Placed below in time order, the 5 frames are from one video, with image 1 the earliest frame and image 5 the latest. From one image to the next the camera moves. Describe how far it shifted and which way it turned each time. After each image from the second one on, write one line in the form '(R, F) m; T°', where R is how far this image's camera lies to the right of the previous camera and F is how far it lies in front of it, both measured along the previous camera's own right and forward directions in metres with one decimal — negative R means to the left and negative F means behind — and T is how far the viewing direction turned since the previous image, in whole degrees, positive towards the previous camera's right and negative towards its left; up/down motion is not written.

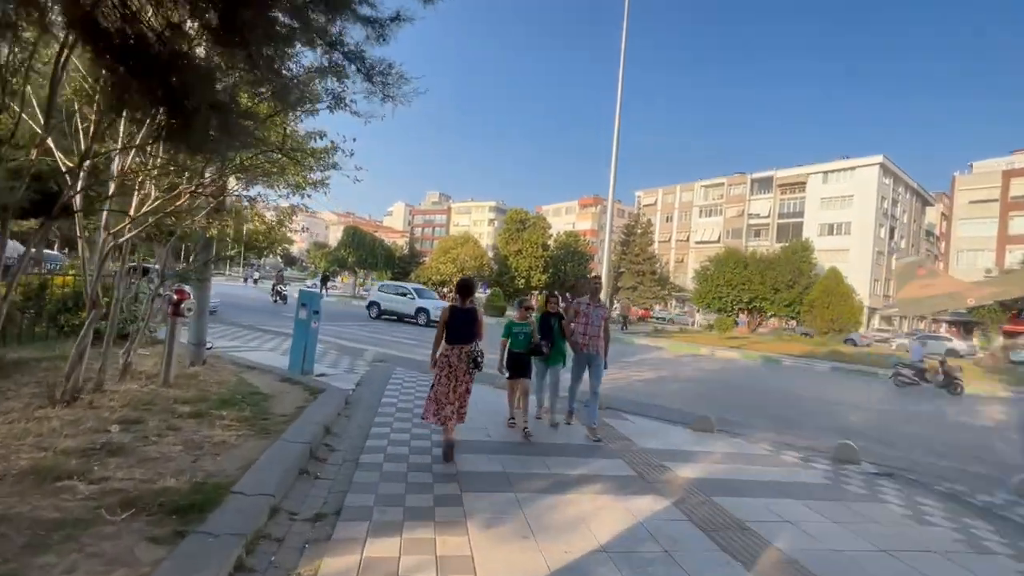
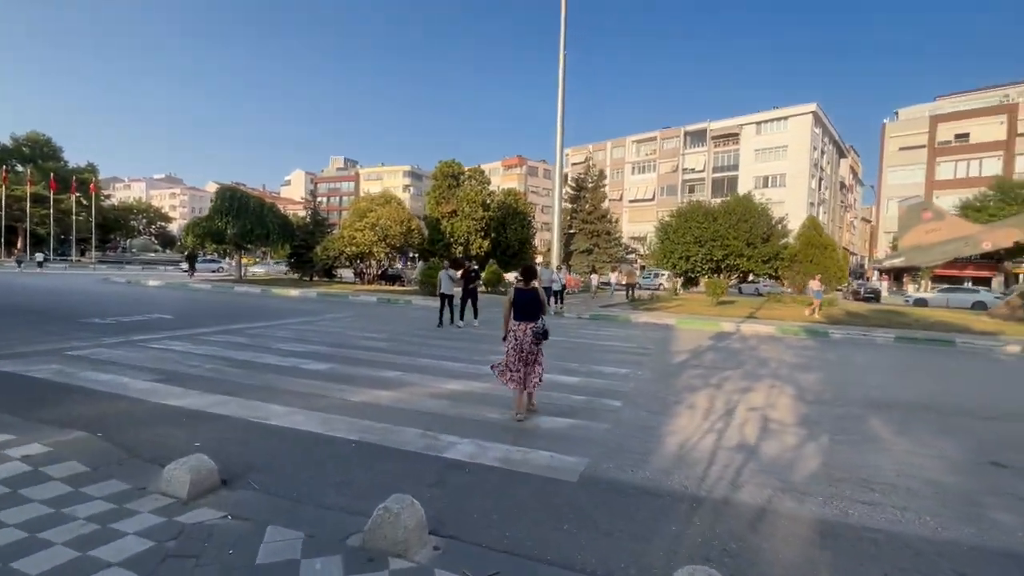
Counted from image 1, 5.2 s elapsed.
(-1.5, +7.7) m; +10°
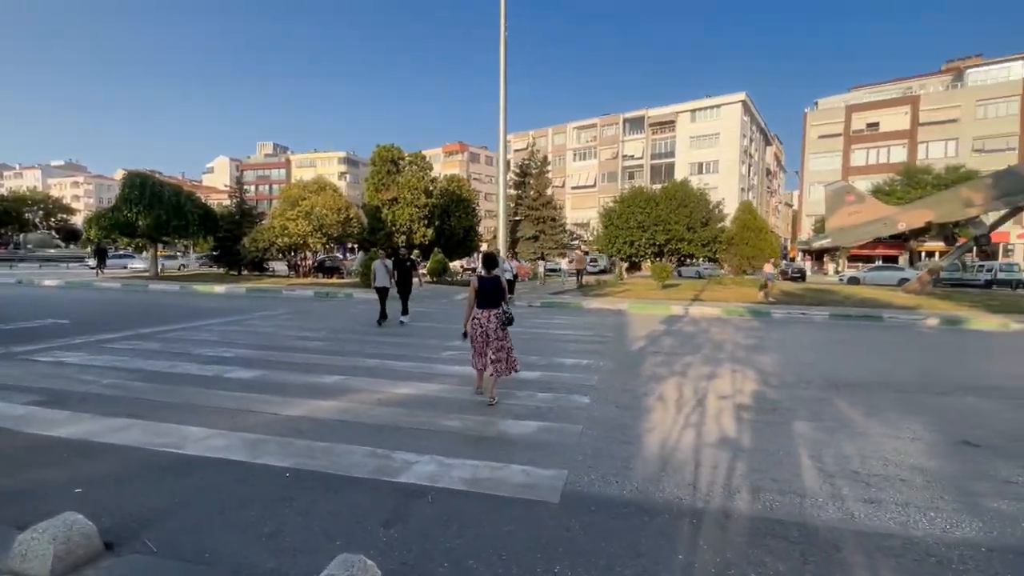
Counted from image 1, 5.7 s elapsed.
(-0.2, +0.7) m; +7°
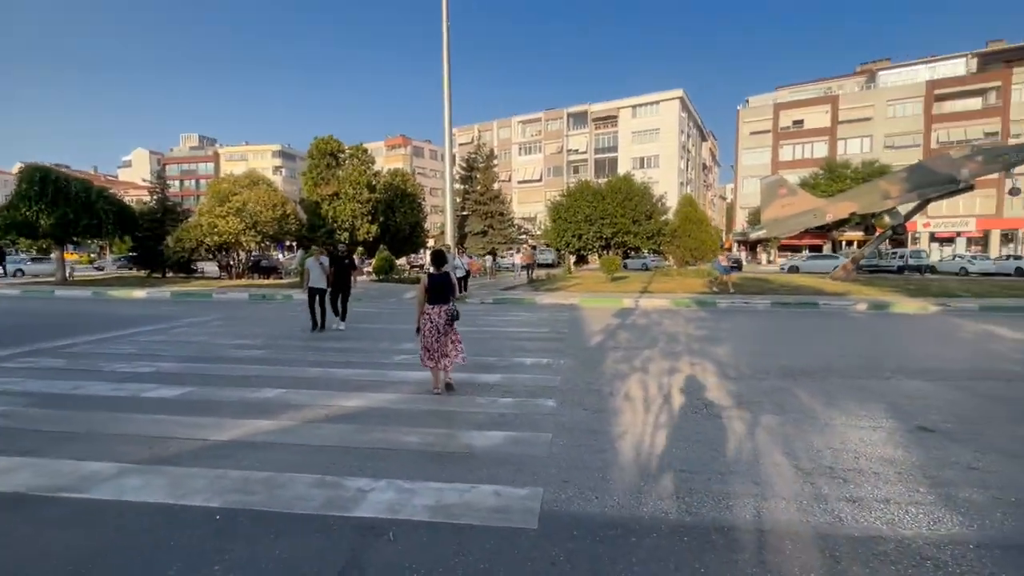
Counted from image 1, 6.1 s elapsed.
(-0.1, +0.4) m; +6°
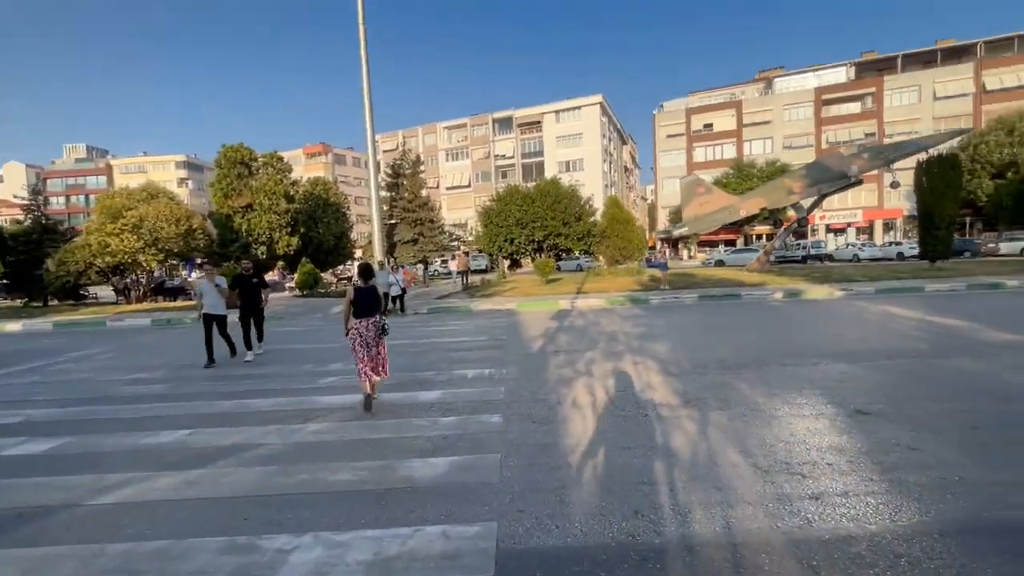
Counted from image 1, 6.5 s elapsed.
(0.0, +0.4) m; +8°
